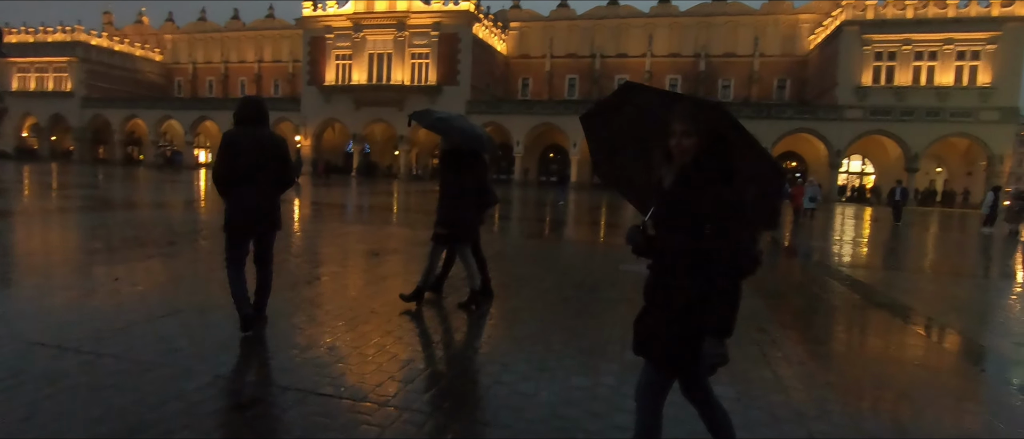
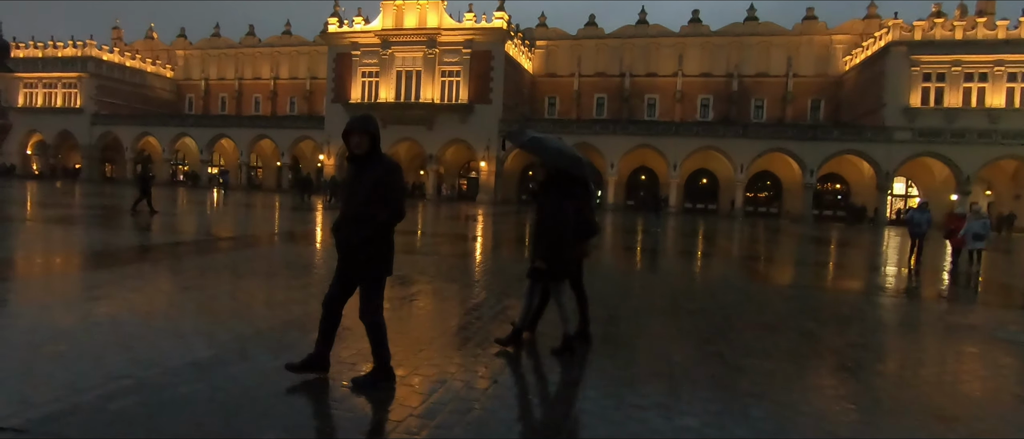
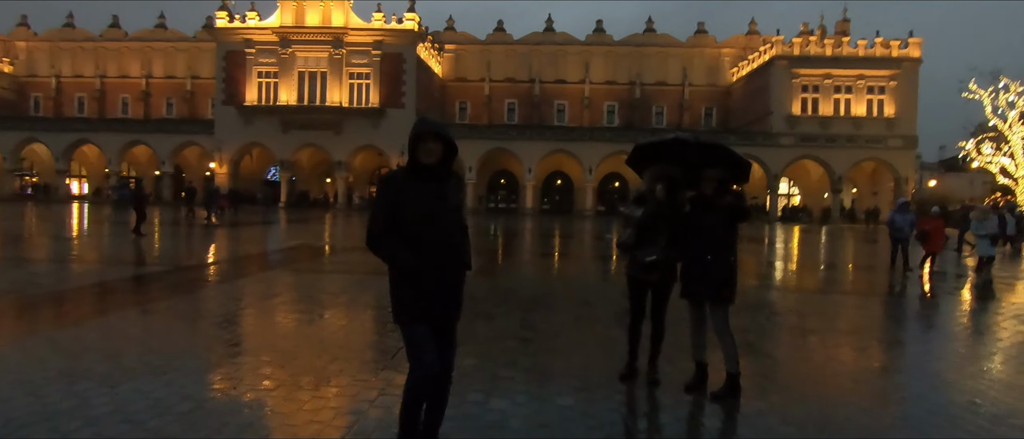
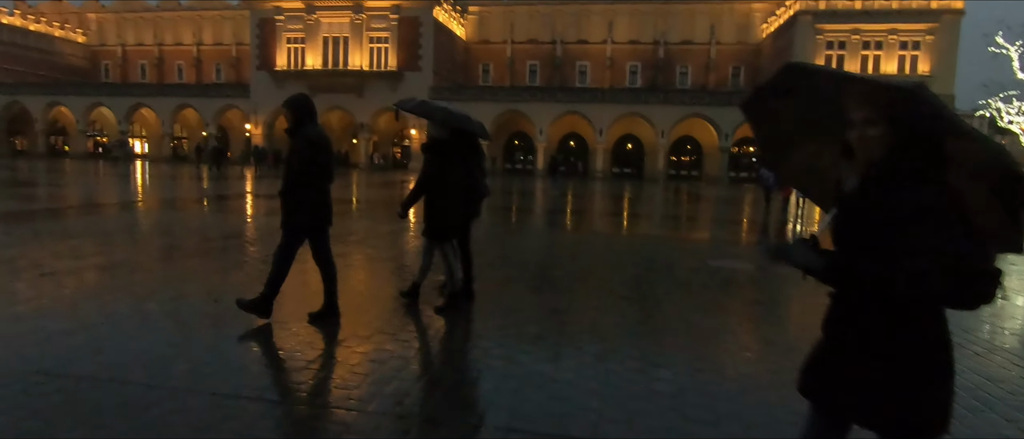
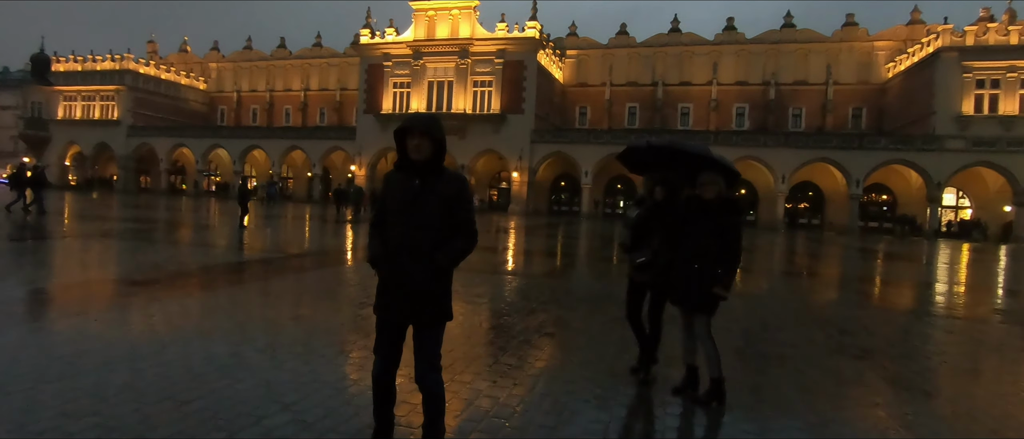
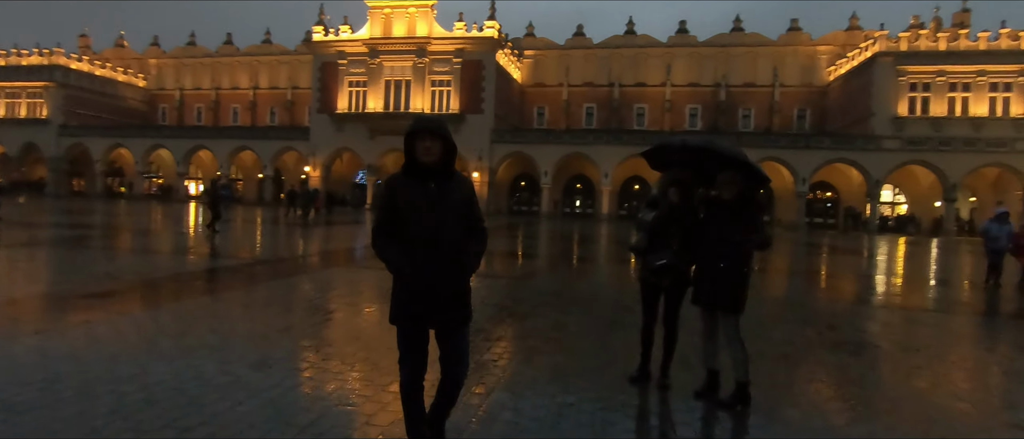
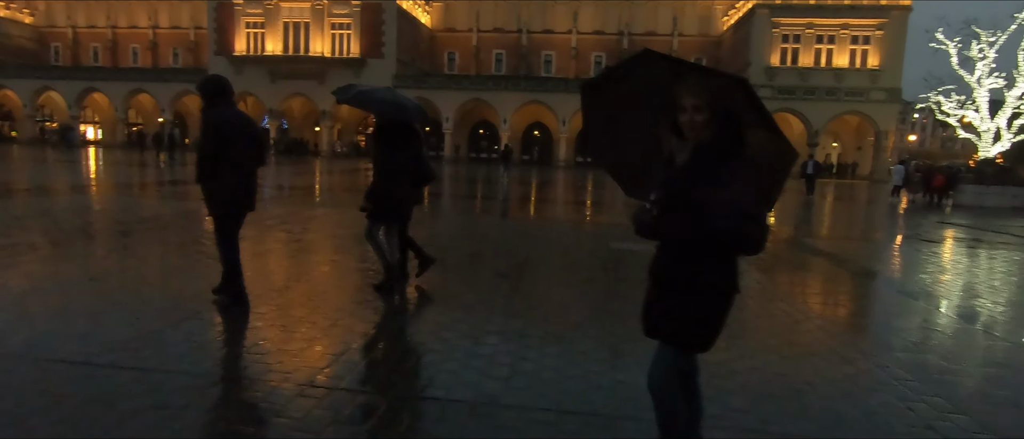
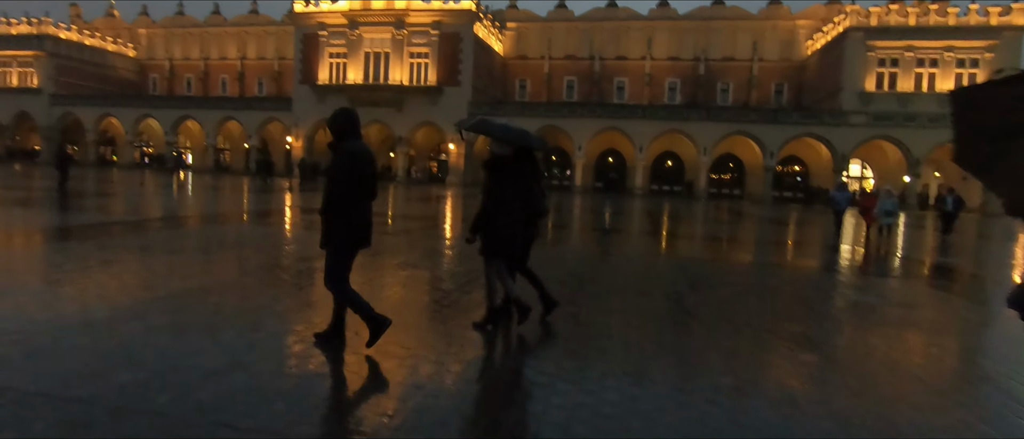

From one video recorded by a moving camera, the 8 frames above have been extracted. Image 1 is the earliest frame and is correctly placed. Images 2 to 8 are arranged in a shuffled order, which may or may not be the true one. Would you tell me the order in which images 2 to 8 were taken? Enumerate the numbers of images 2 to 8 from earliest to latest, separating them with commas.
7, 4, 8, 2, 5, 6, 3
